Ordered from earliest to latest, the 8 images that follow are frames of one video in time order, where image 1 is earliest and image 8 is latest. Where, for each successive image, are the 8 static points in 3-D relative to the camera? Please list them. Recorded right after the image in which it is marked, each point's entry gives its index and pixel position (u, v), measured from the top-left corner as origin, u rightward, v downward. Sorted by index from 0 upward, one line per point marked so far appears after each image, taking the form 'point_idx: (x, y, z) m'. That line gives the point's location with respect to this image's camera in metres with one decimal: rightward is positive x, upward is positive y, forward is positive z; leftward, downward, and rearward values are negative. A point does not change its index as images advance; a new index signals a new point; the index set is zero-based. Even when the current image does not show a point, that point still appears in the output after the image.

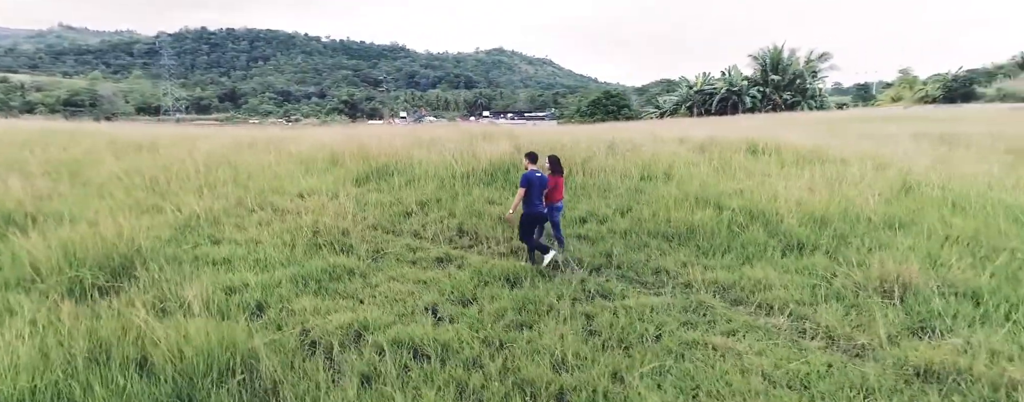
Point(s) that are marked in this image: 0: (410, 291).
0: (-0.7, -0.7, +3.8) m
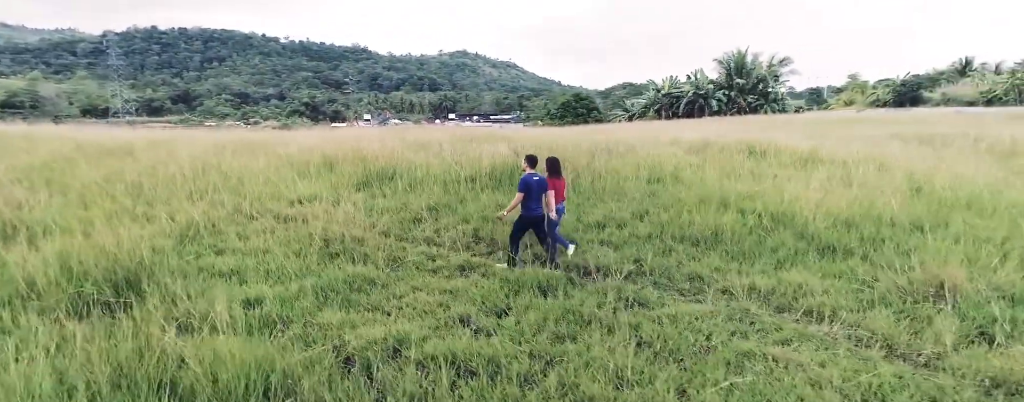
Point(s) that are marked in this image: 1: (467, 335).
0: (-0.5, -0.7, +3.6) m
1: (-0.3, -0.8, +3.1) m
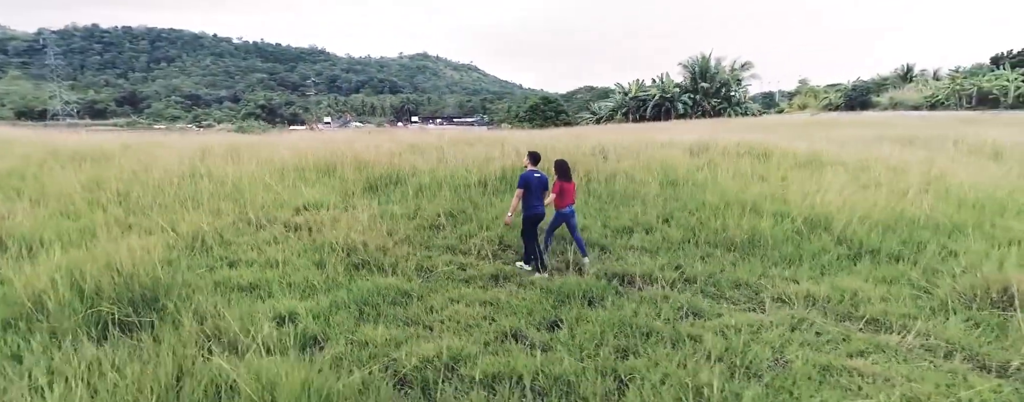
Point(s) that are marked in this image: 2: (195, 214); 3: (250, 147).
0: (-0.2, -0.7, +3.4) m
1: (+0.1, -0.8, +2.9) m
2: (-3.7, -0.2, +6.0) m
3: (-5.1, +1.0, +9.9) m
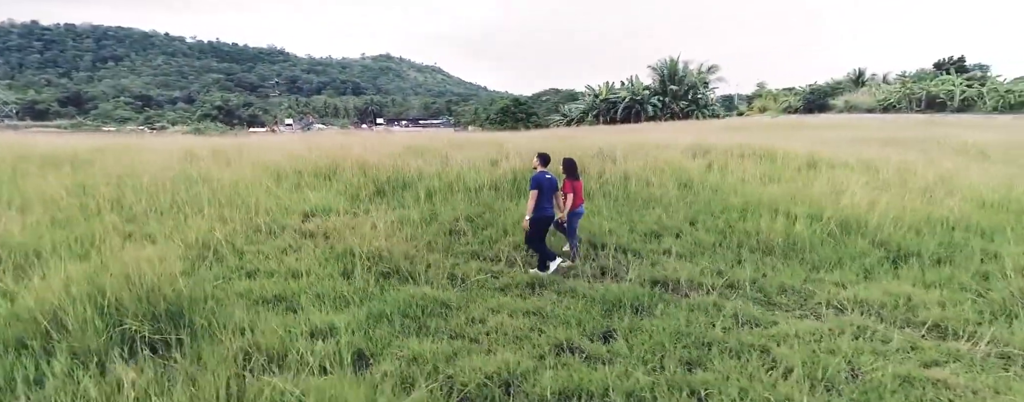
0: (+0.1, -0.8, +3.3) m
1: (+0.4, -0.9, +2.7) m
2: (-3.5, -0.2, +5.7) m
3: (-5.0, +1.0, +9.6) m
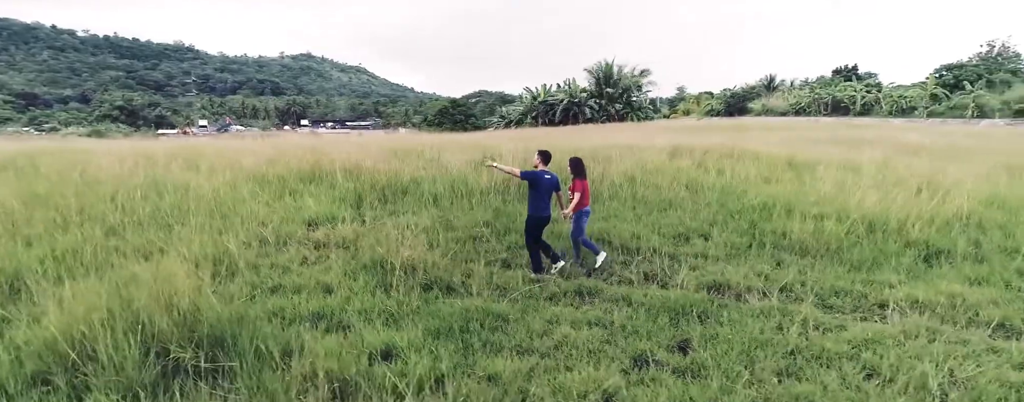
0: (+0.5, -0.8, +3.1) m
1: (+0.8, -0.9, +2.6) m
2: (-3.3, -0.3, +5.3) m
3: (-5.1, +0.8, +9.0) m
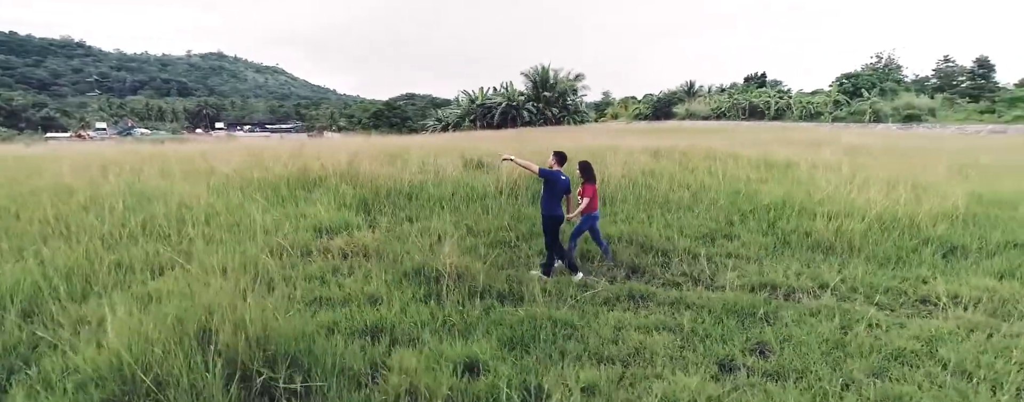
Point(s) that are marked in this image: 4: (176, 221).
0: (+0.9, -0.8, +3.0) m
1: (+1.3, -0.9, +2.6) m
2: (-3.0, -0.4, +5.0) m
3: (-5.1, +0.7, +8.6) m
4: (-3.8, -0.2, +5.9) m
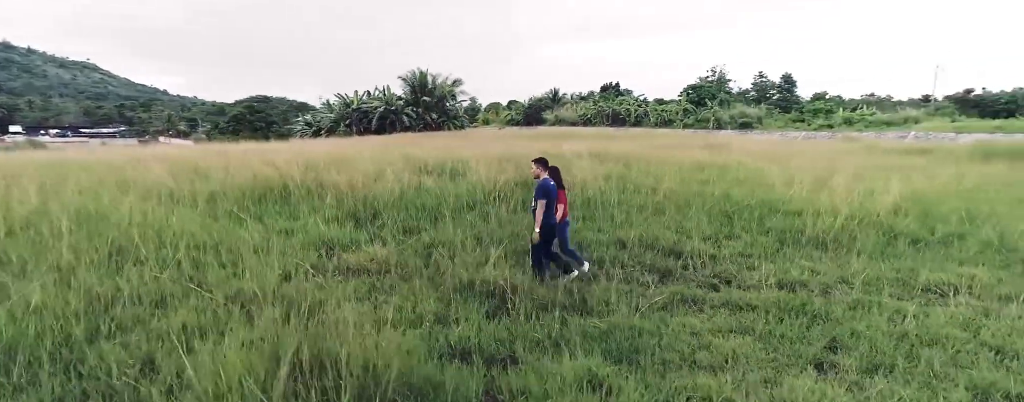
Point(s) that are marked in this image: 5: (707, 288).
0: (+1.5, -0.9, +3.2) m
1: (+1.9, -0.9, +2.7) m
2: (-2.7, -0.5, +4.4) m
3: (-5.4, +0.5, +7.7) m
4: (-3.7, -0.4, +5.2) m
5: (+1.6, -0.7, +4.2) m
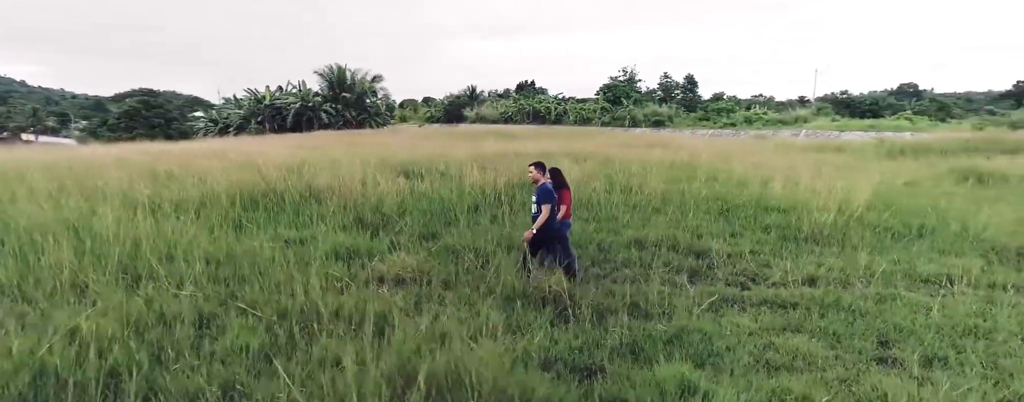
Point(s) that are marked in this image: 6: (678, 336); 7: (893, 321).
0: (+1.9, -0.9, +3.3) m
1: (+2.4, -1.0, +3.0) m
2: (-2.4, -0.6, +4.2) m
3: (-5.4, +0.4, +7.1) m
4: (-3.4, -0.5, +4.9) m
5: (+2.0, -0.7, +4.4) m
6: (+1.0, -0.8, +3.3) m
7: (+2.6, -0.8, +3.6) m
